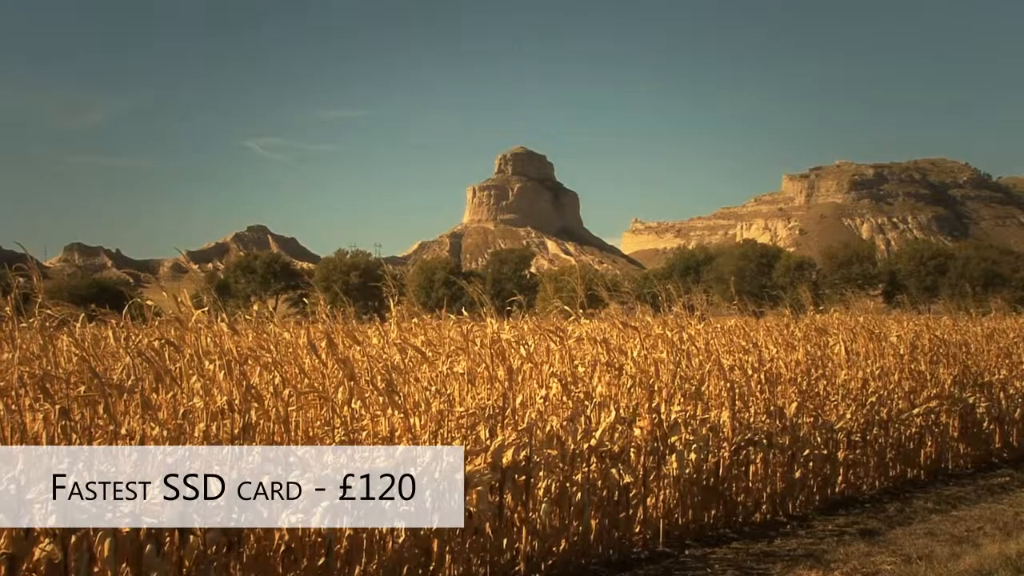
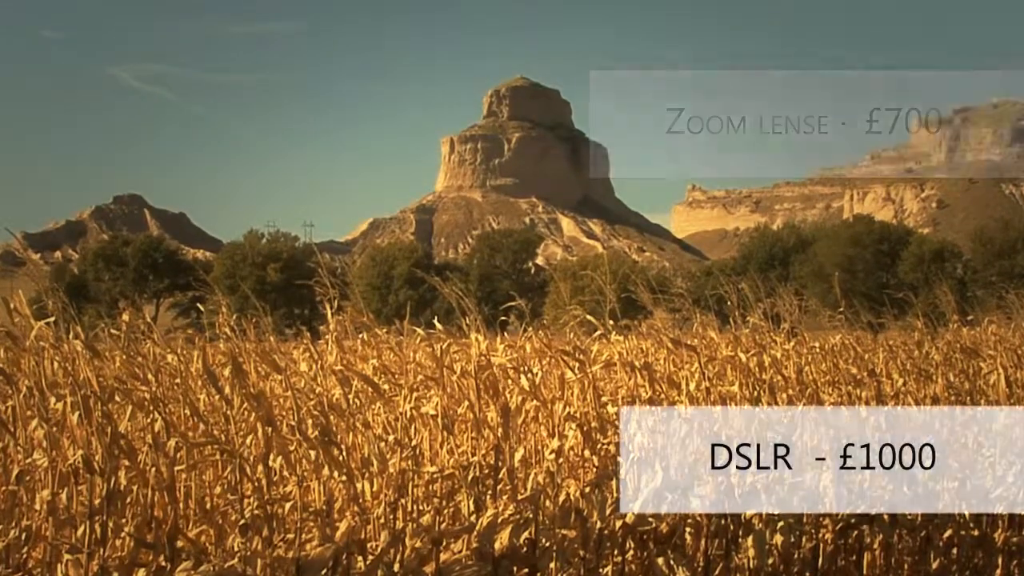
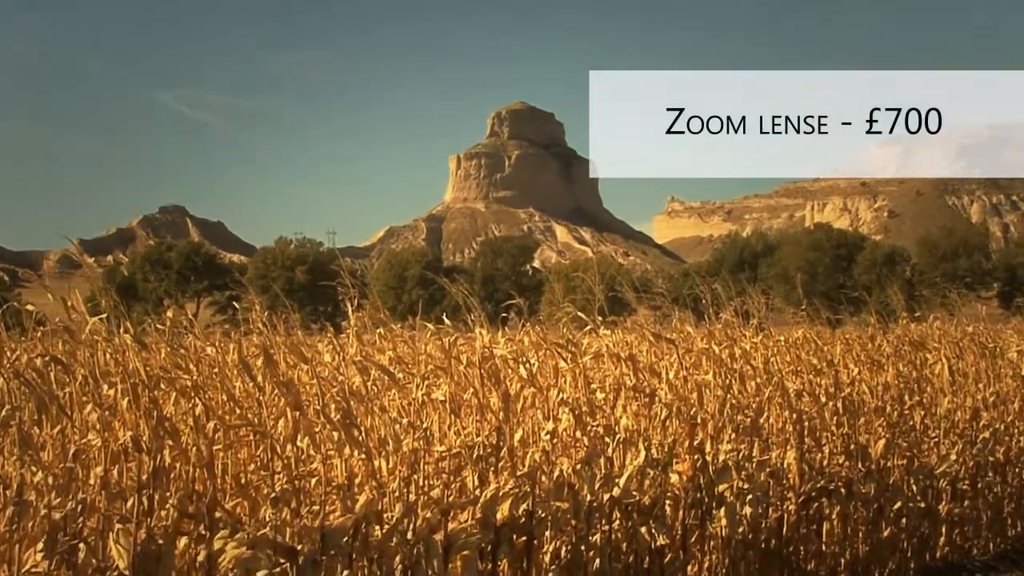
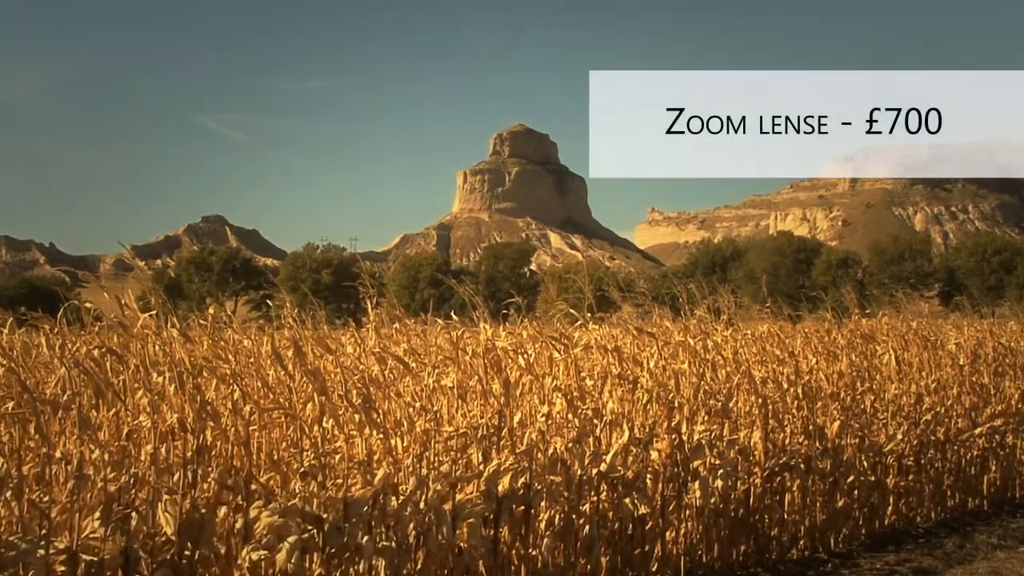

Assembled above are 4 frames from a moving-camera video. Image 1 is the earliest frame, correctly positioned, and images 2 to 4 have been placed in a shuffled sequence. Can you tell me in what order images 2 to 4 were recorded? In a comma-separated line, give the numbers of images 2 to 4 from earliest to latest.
4, 3, 2
